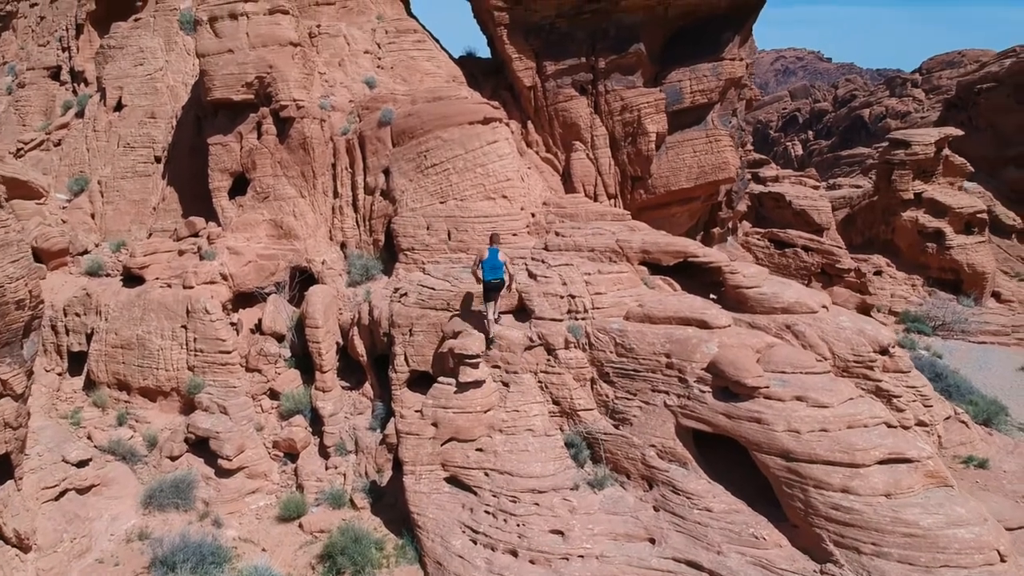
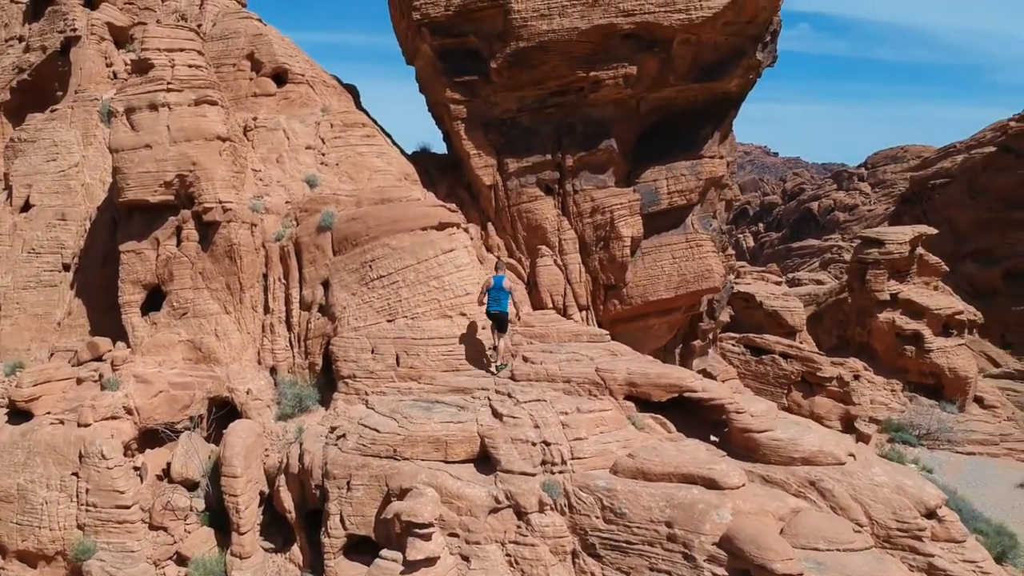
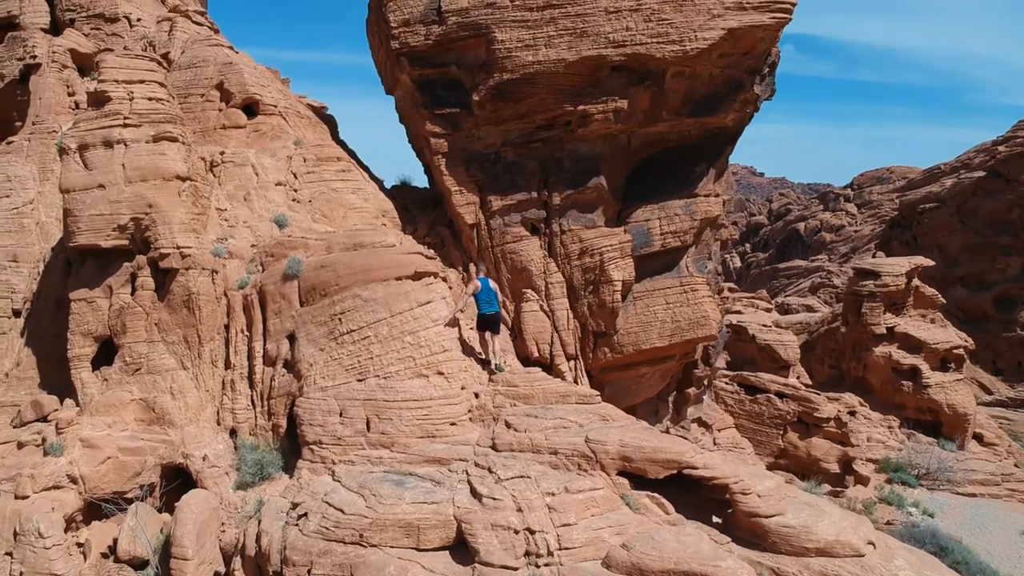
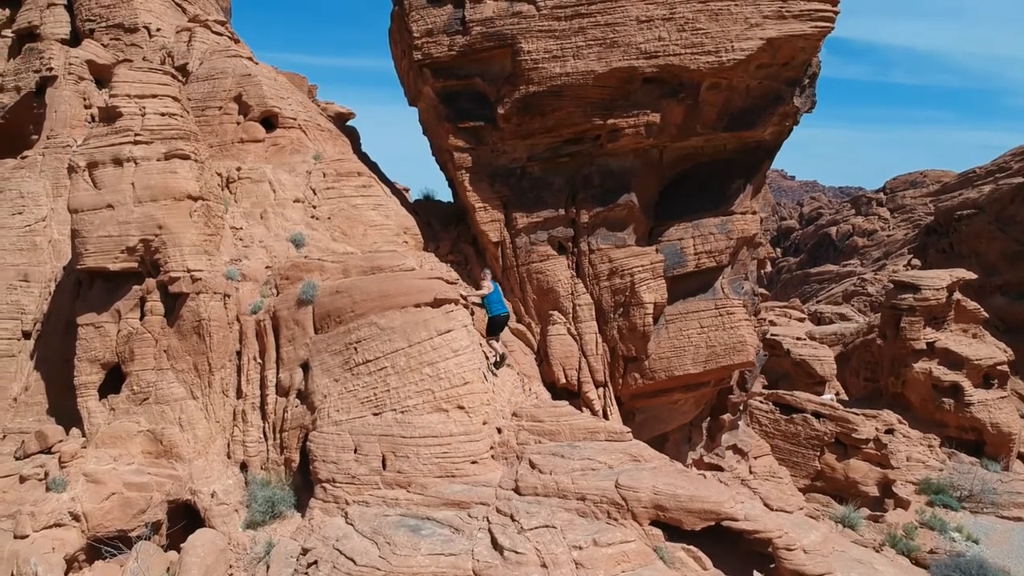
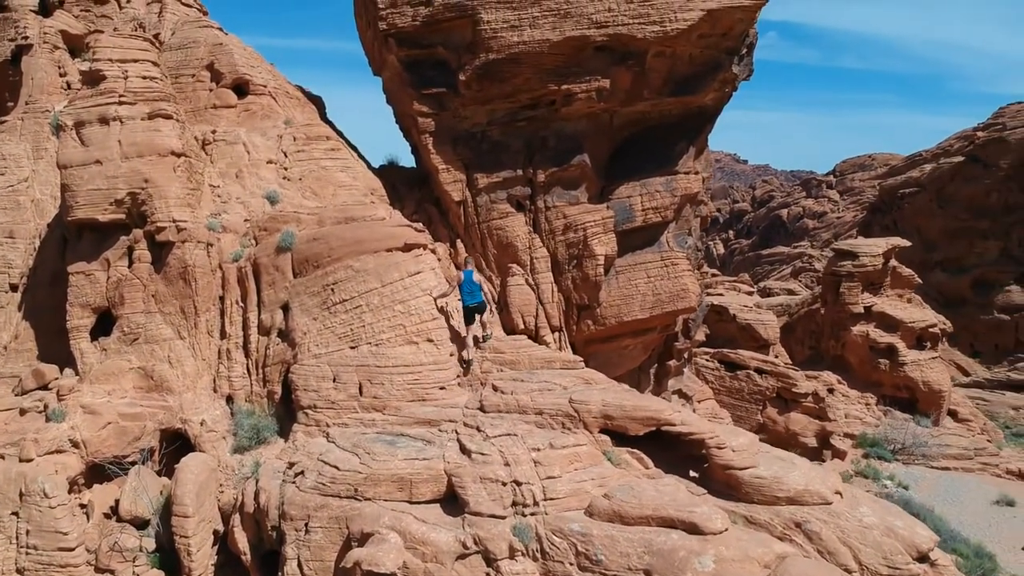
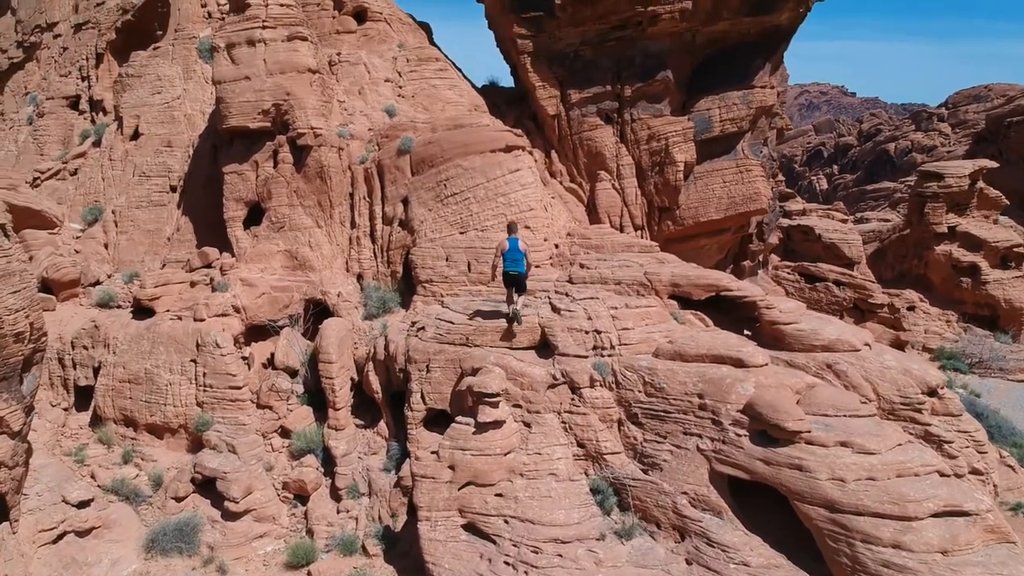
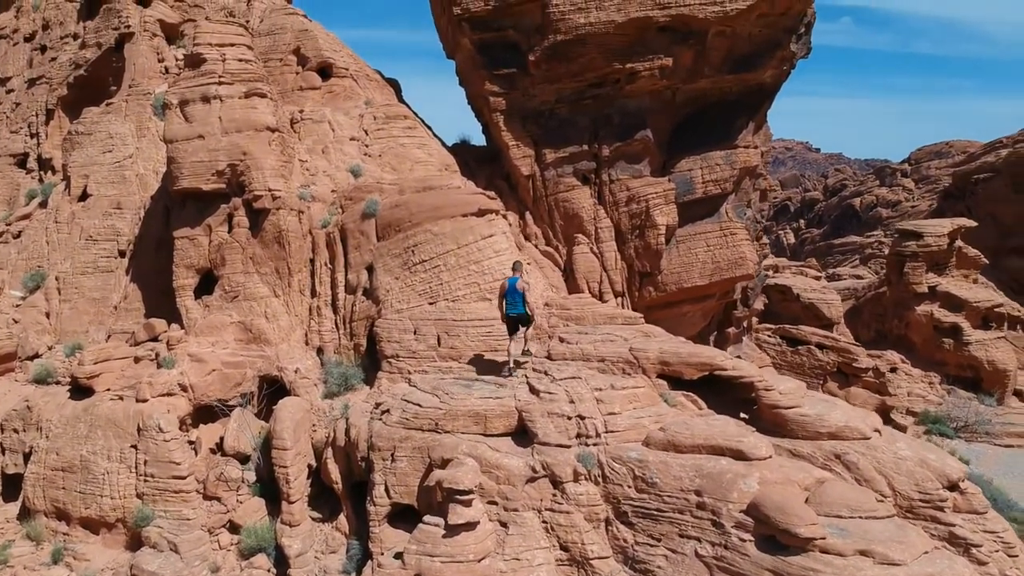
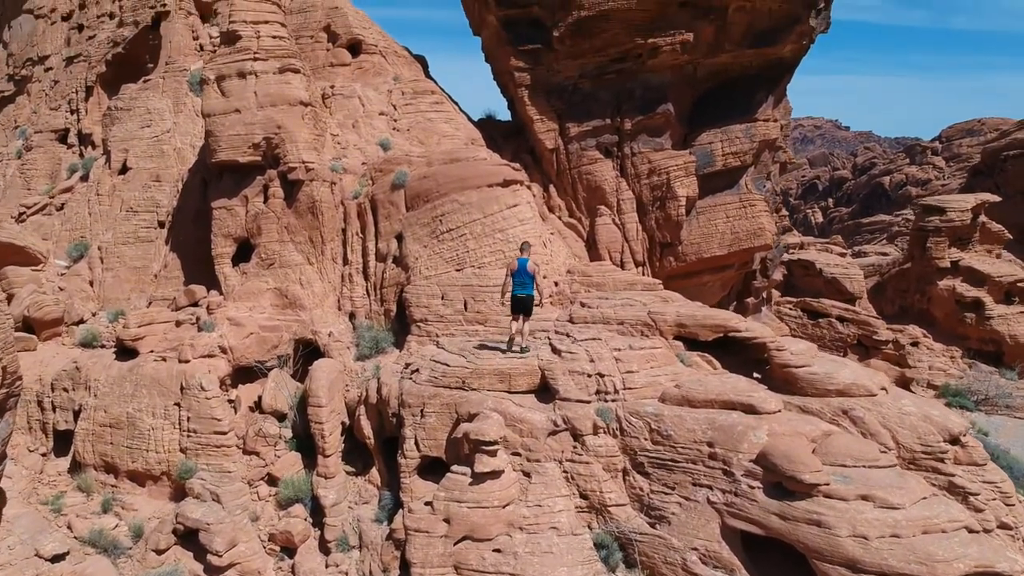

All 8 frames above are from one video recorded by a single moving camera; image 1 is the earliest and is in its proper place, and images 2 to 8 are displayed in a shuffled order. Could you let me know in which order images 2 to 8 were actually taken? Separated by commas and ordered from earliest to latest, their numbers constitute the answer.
6, 8, 7, 2, 5, 3, 4
